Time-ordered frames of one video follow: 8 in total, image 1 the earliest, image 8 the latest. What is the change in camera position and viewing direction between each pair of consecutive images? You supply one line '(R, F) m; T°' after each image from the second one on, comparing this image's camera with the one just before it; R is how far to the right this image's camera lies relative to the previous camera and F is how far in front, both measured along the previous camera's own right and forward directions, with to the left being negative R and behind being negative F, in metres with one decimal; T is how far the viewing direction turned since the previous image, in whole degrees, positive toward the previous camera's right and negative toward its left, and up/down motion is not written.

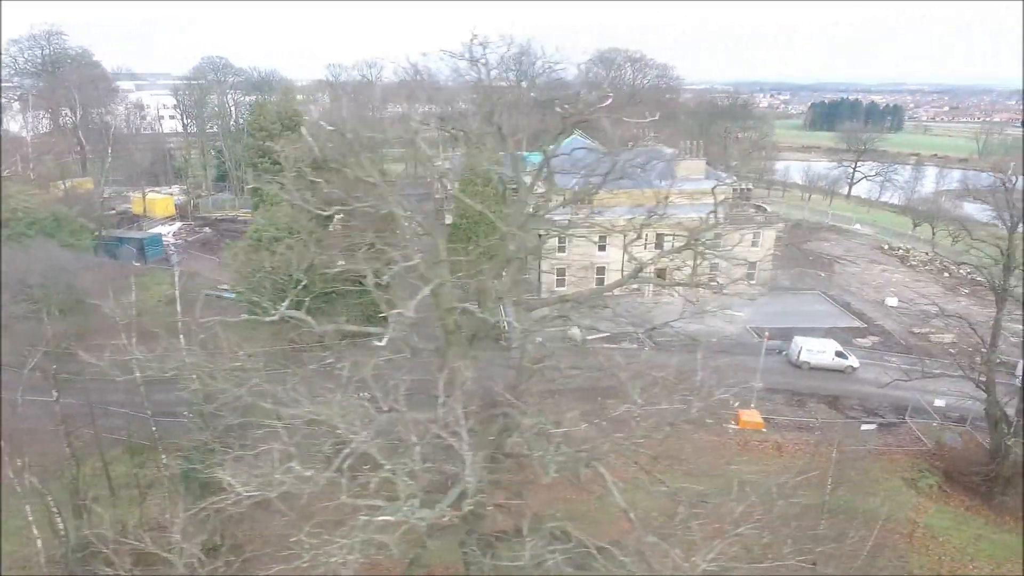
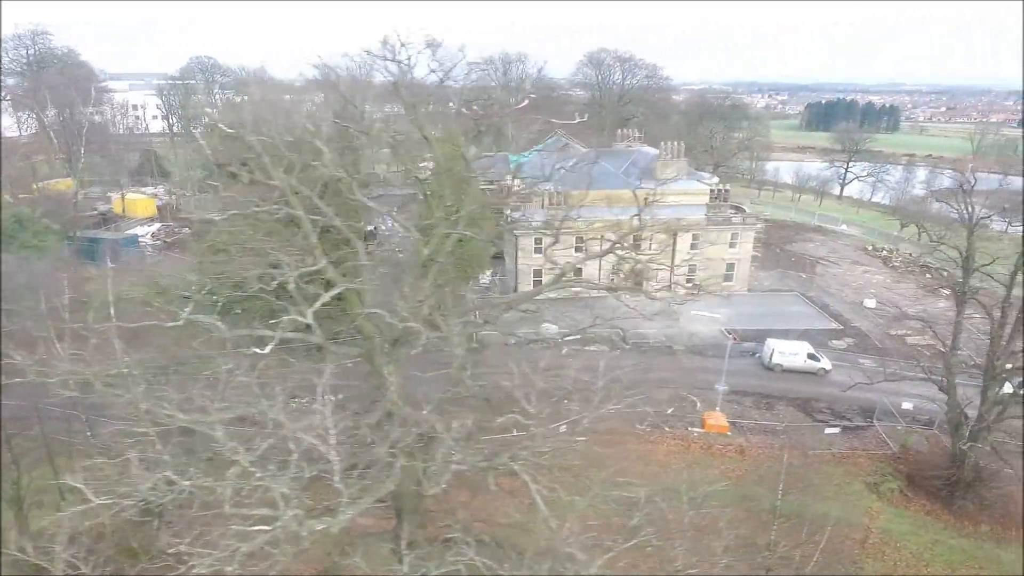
(+1.1, +0.1) m; 0°
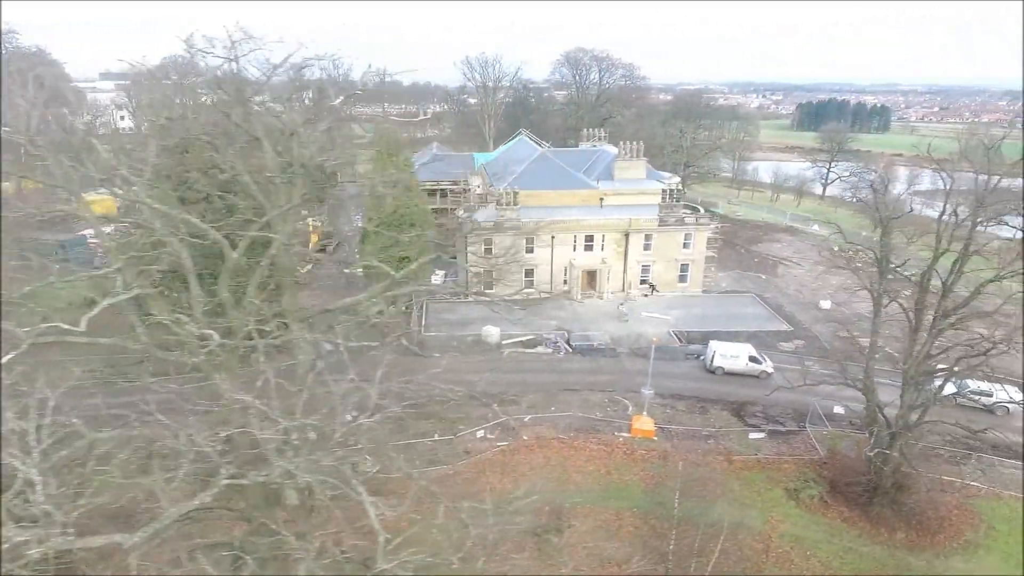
(+2.3, +0.3) m; 0°
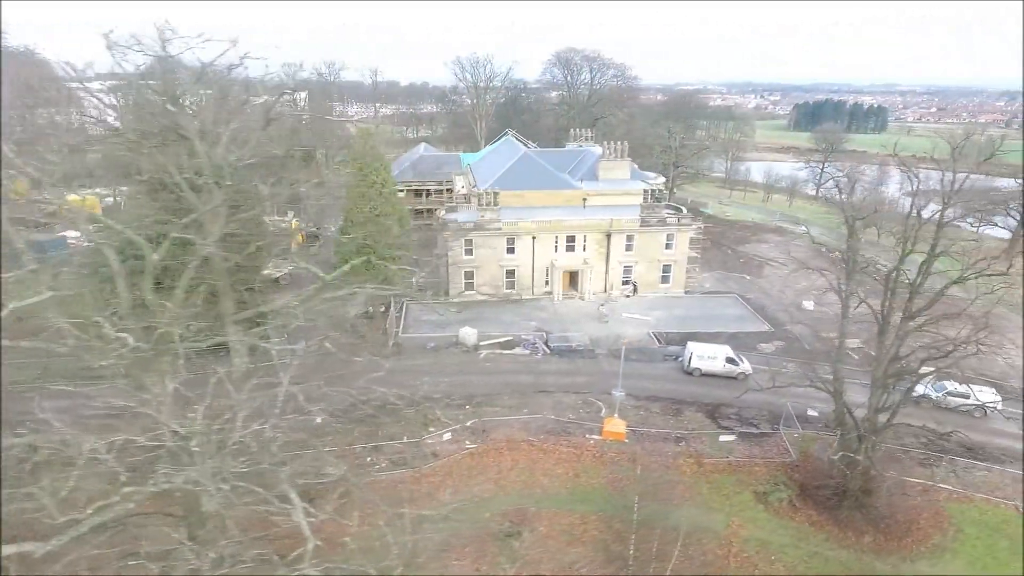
(+0.9, +0.2) m; 0°
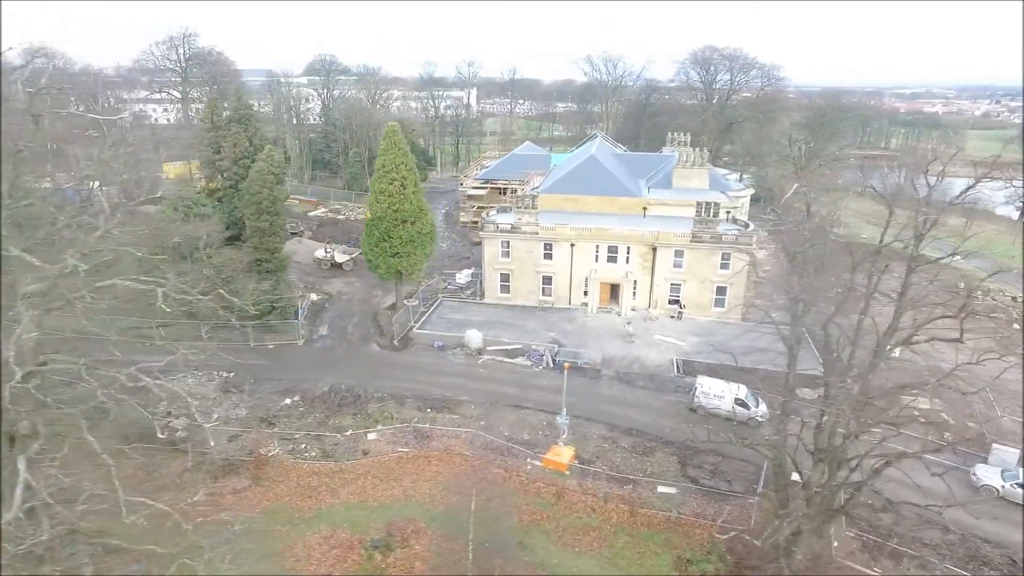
(+6.0, +1.6) m; -15°
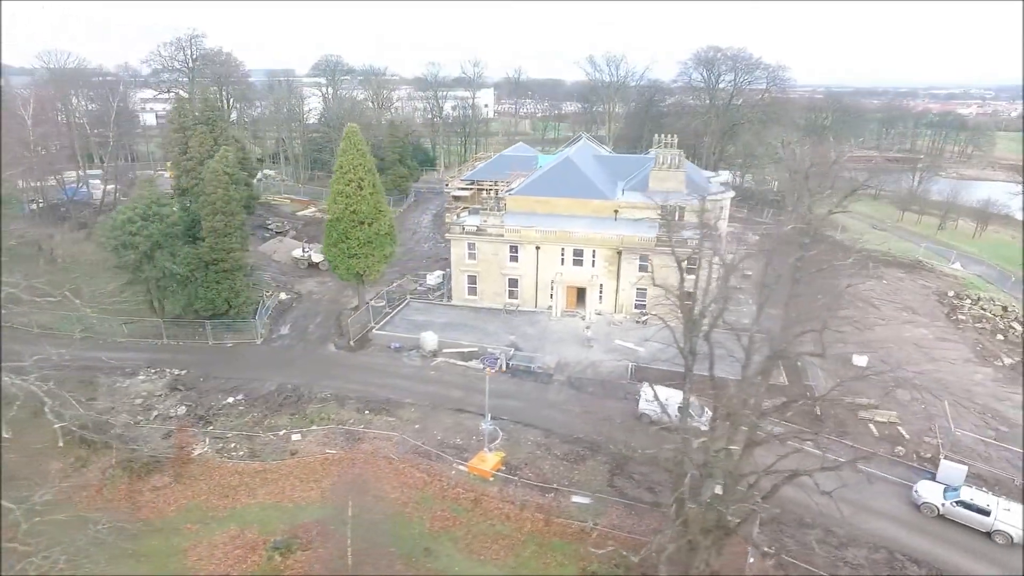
(+2.7, +0.2) m; -2°
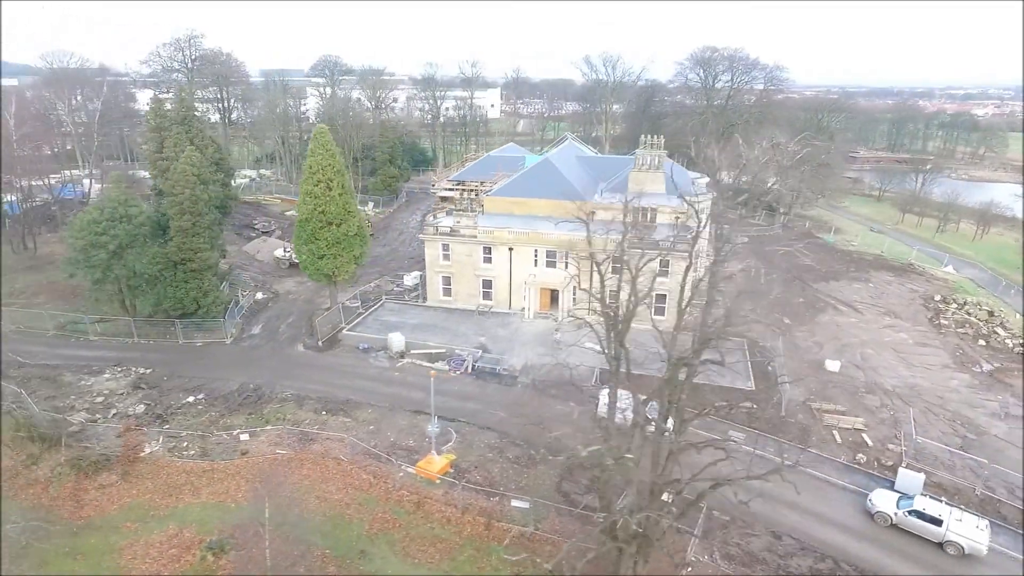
(+1.7, +0.1) m; -1°
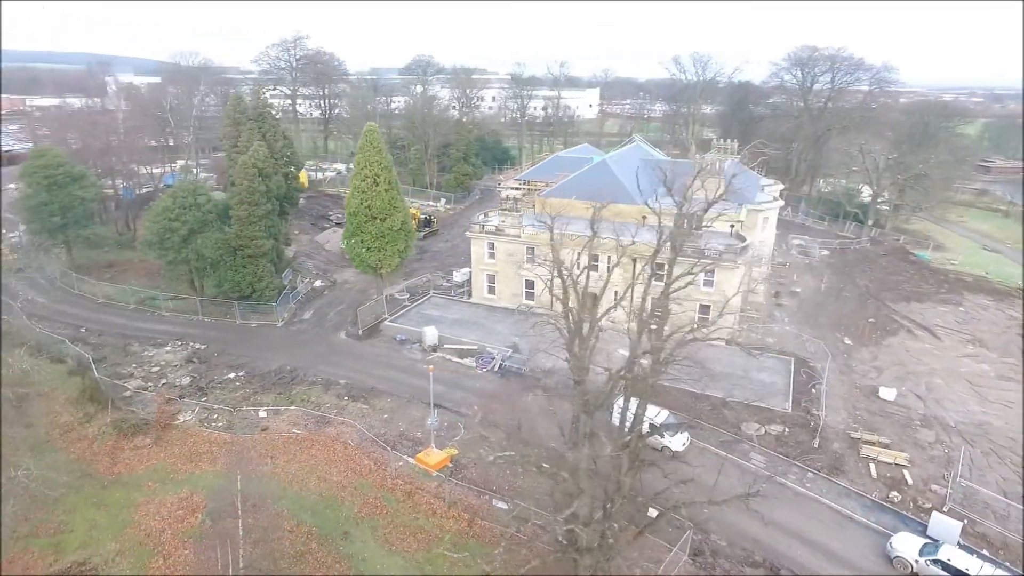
(+2.5, +0.2) m; -9°
